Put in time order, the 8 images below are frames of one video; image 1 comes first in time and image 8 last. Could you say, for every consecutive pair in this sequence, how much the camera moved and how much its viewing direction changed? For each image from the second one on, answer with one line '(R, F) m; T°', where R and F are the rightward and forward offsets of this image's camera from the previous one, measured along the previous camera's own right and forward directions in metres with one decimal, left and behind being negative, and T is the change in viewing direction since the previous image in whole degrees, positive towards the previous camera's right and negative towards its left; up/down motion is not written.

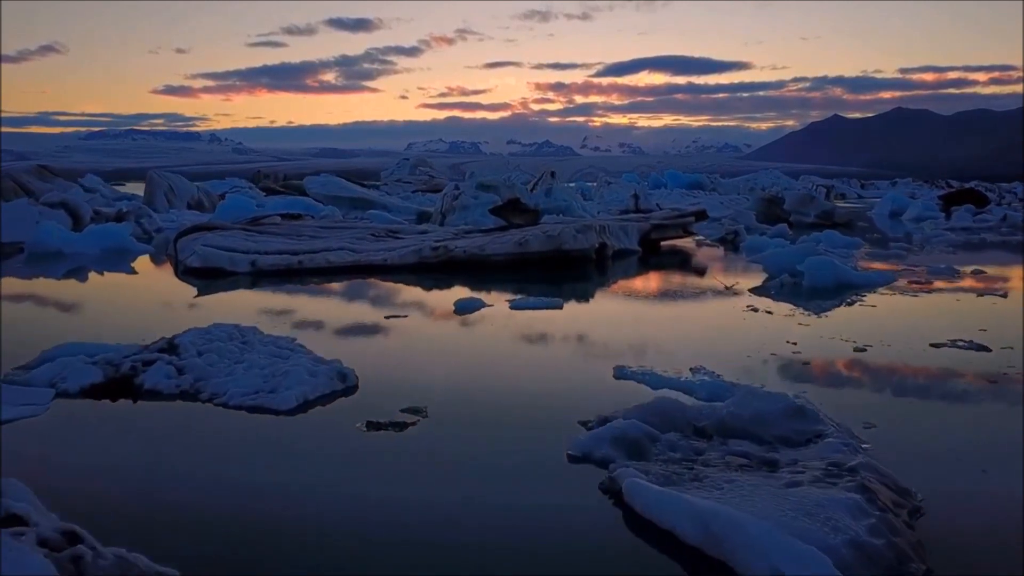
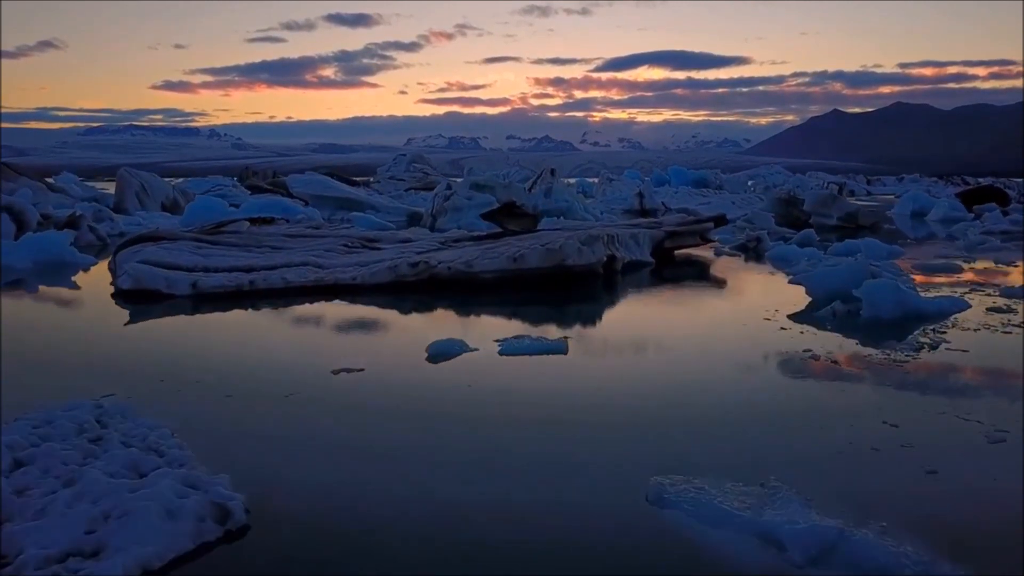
(+0.1, +1.6) m; 0°
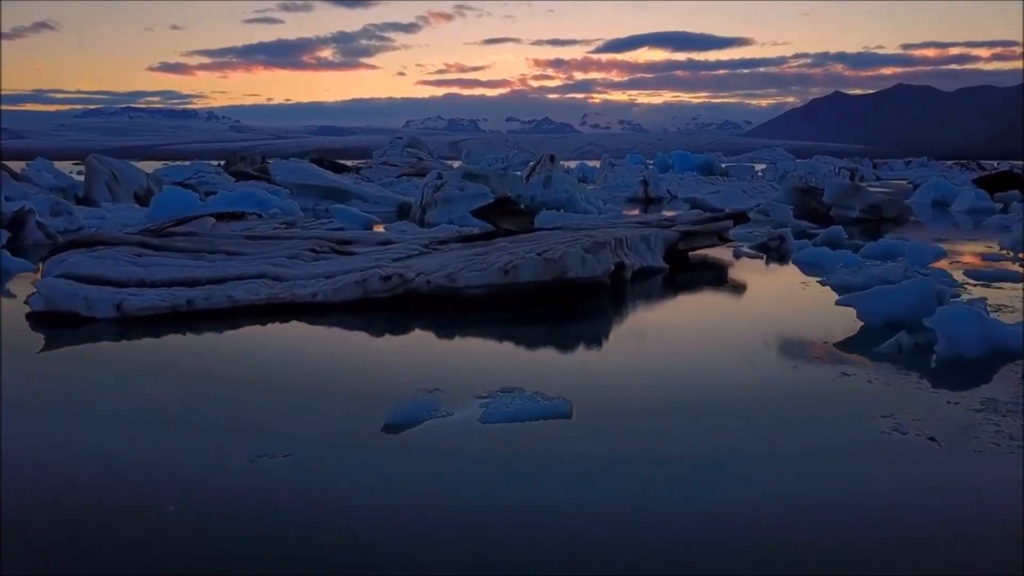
(+0.1, +1.3) m; 0°
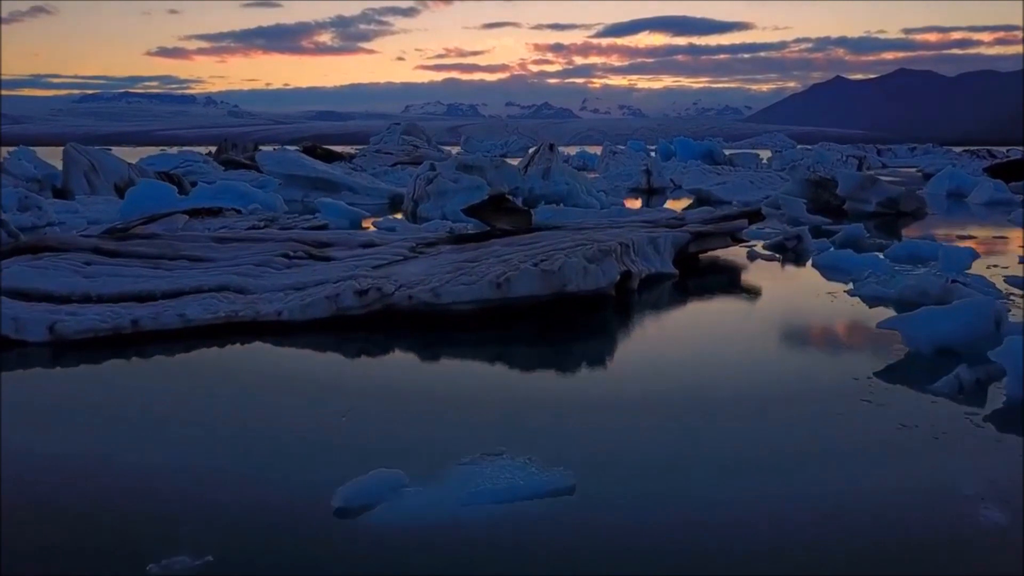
(+0.1, +0.9) m; 0°
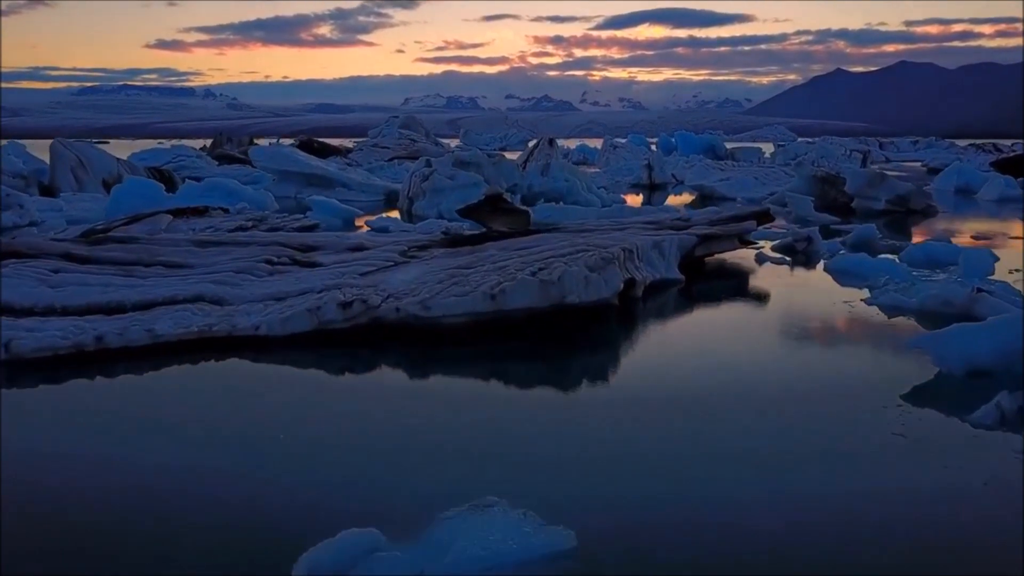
(0.0, +0.5) m; 0°
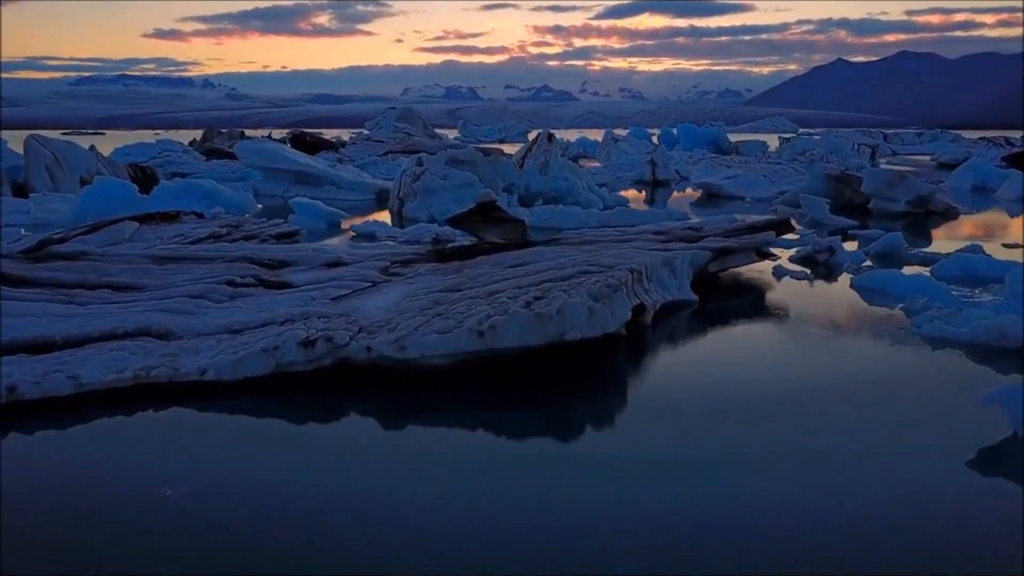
(+0.1, +0.9) m; 0°
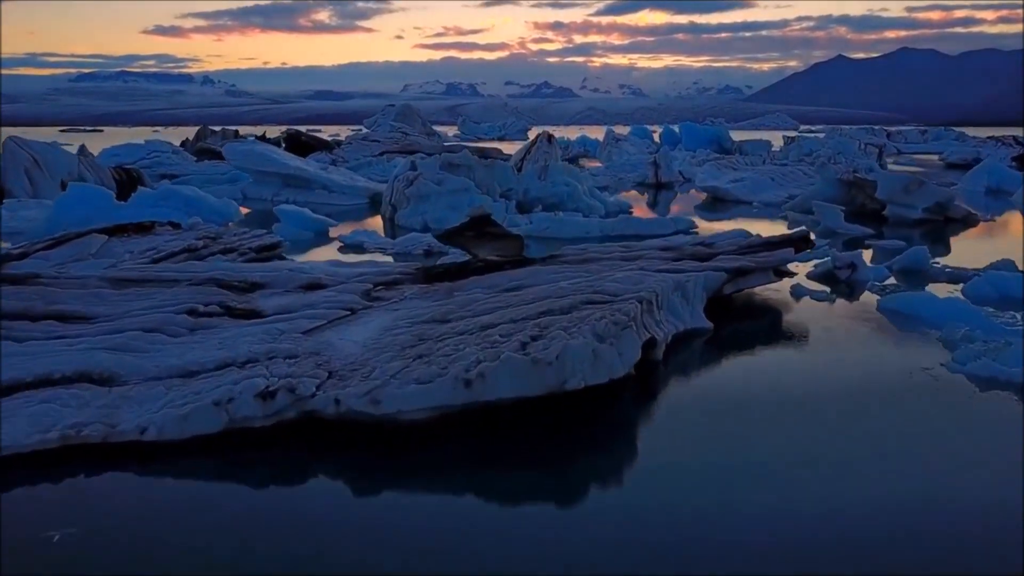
(0.0, +0.7) m; 0°
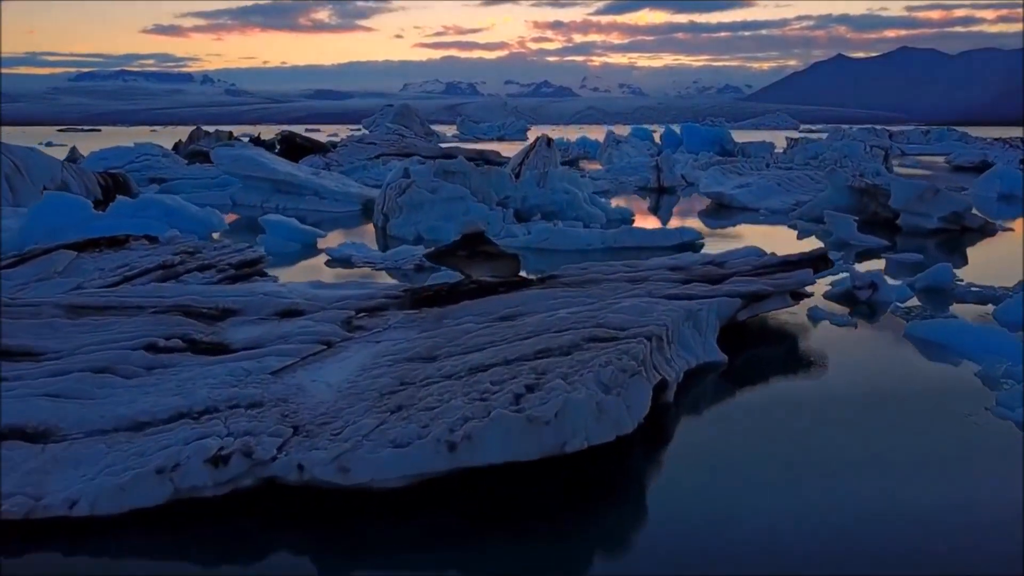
(0.0, +0.6) m; 0°
